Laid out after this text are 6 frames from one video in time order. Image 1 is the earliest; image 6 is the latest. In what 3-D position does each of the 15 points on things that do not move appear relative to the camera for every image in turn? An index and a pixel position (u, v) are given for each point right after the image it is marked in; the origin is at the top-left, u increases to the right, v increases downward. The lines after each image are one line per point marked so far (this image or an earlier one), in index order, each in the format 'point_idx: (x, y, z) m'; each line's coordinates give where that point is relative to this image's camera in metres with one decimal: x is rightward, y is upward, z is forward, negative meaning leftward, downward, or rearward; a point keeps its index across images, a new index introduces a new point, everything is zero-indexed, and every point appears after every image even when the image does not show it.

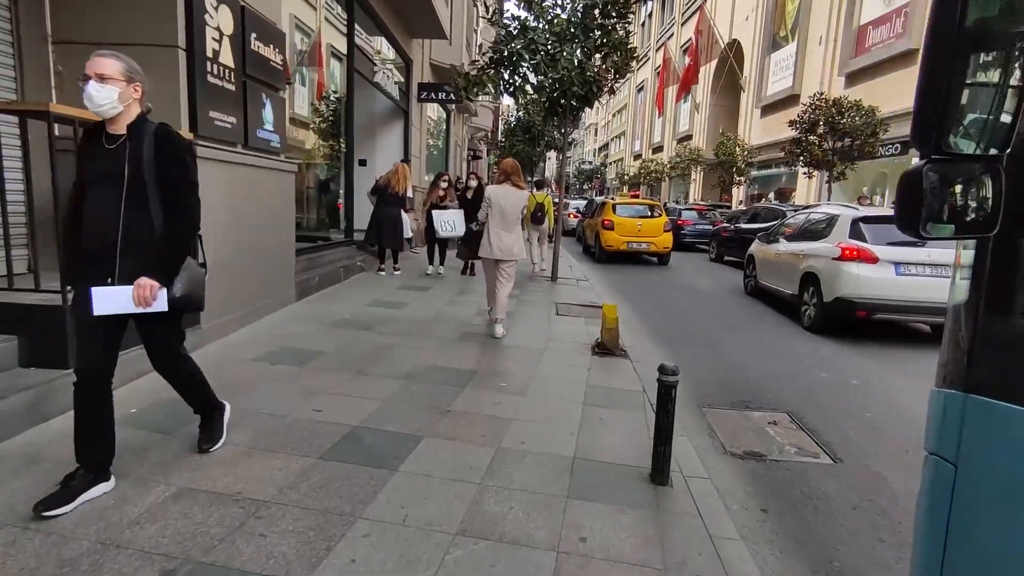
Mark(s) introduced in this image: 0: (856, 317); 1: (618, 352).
0: (+4.4, -0.4, +7.2) m
1: (+1.1, -0.7, +5.9) m
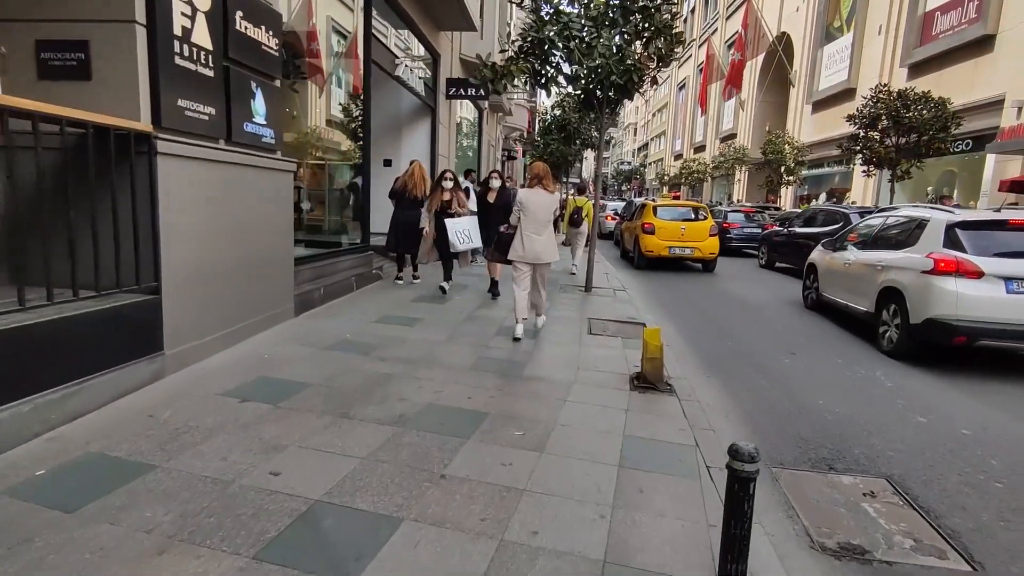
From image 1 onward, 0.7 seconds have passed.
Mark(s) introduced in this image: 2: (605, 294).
0: (+4.7, -0.6, +6.0) m
1: (+1.3, -0.9, +4.9) m
2: (+1.6, -0.1, +9.9) m
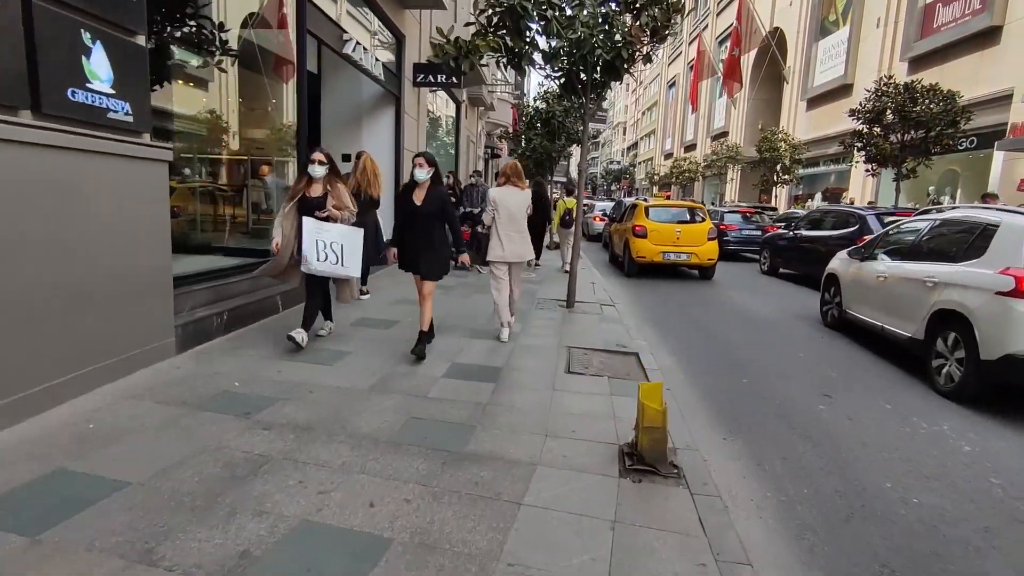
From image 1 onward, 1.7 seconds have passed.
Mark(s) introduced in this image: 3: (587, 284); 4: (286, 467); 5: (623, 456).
0: (+4.3, -0.8, +4.6) m
1: (+0.9, -1.1, +3.4) m
2: (+1.2, -0.3, +8.4) m
3: (+1.5, +0.1, +11.6) m
4: (-1.3, -1.0, +3.1) m
5: (+0.7, -1.1, +3.5) m
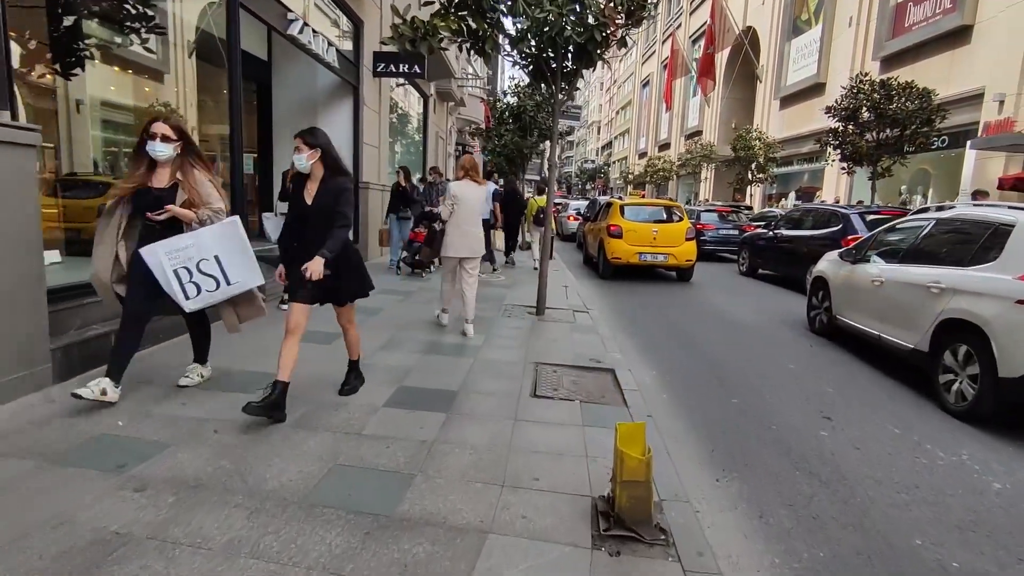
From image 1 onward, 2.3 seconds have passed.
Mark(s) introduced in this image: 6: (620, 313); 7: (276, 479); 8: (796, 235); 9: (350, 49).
0: (+4.0, -0.9, +4.0) m
1: (+0.7, -1.2, +2.7) m
2: (+0.7, -0.4, +7.7) m
3: (+0.9, 0.0, +10.9) m
4: (-1.5, -1.1, +2.3) m
5: (+0.4, -1.1, +2.8) m
6: (+1.7, -0.4, +9.0) m
7: (-1.2, -1.0, +3.0) m
8: (+6.2, +1.1, +12.3) m
9: (-3.3, +4.9, +11.6) m
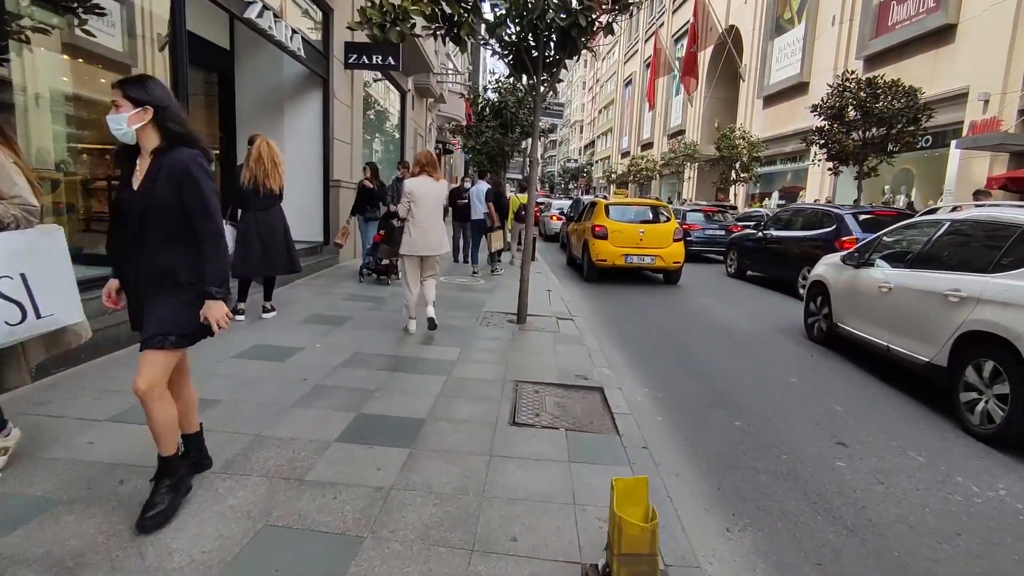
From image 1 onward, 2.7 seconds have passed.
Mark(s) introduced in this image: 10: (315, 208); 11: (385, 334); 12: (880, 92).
0: (+3.8, -0.9, +3.5) m
1: (+0.6, -1.2, +2.1) m
2: (+0.4, -0.5, +7.1) m
3: (+0.6, 0.0, +10.4) m
4: (-1.6, -1.2, +1.7) m
5: (+0.3, -1.2, +2.3) m
6: (+1.4, -0.5, +8.4) m
7: (-1.4, -1.1, +2.4) m
8: (+5.8, +1.1, +11.9) m
9: (-3.7, +4.8, +10.9) m
10: (-4.0, +1.6, +11.4) m
11: (-1.4, -0.5, +6.3) m
12: (+11.4, +6.1, +17.5) m
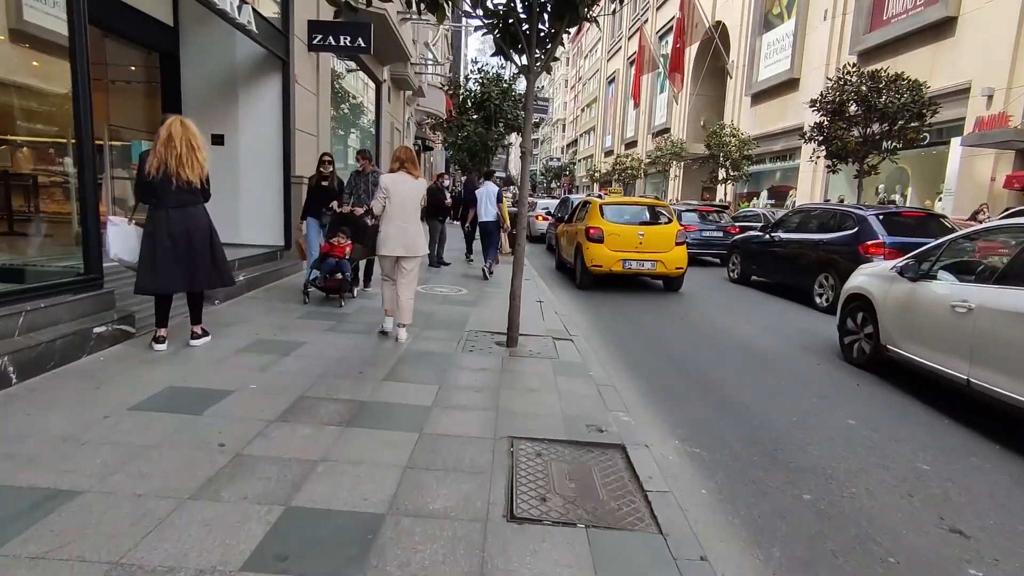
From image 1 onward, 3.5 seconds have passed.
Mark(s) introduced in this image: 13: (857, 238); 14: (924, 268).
0: (+3.8, -1.1, +2.5) m
1: (+0.6, -1.4, +1.0) m
2: (+0.3, -0.7, +5.9) m
3: (+0.3, -0.2, +9.2) m
4: (-1.5, -1.4, +0.4) m
5: (+0.3, -1.4, +1.1) m
6: (+1.3, -0.6, +7.3) m
7: (-1.3, -1.3, +1.1) m
8: (+5.5, +0.9, +10.9) m
9: (-4.0, +4.6, +9.6) m
10: (-4.2, +1.4, +10.1) m
11: (-1.5, -0.7, +5.1) m
12: (+10.9, +6.0, +16.7) m
13: (+5.7, +0.8, +9.3) m
14: (+3.9, +0.2, +5.4) m
